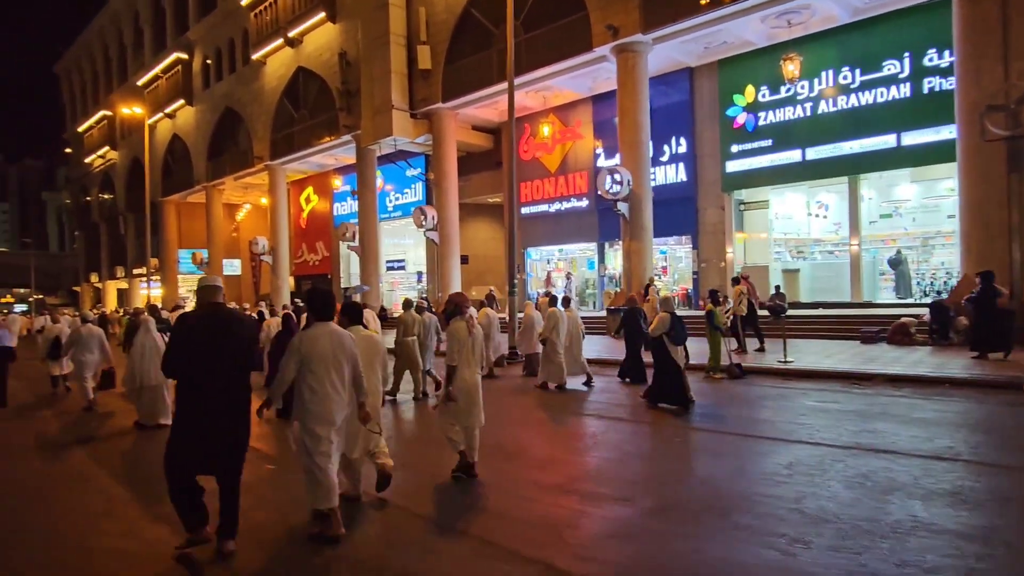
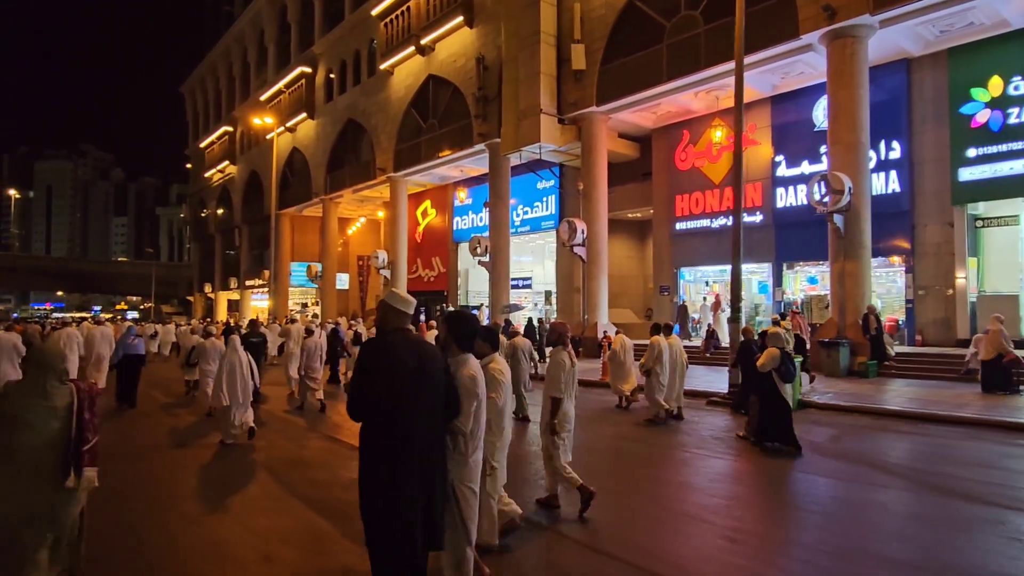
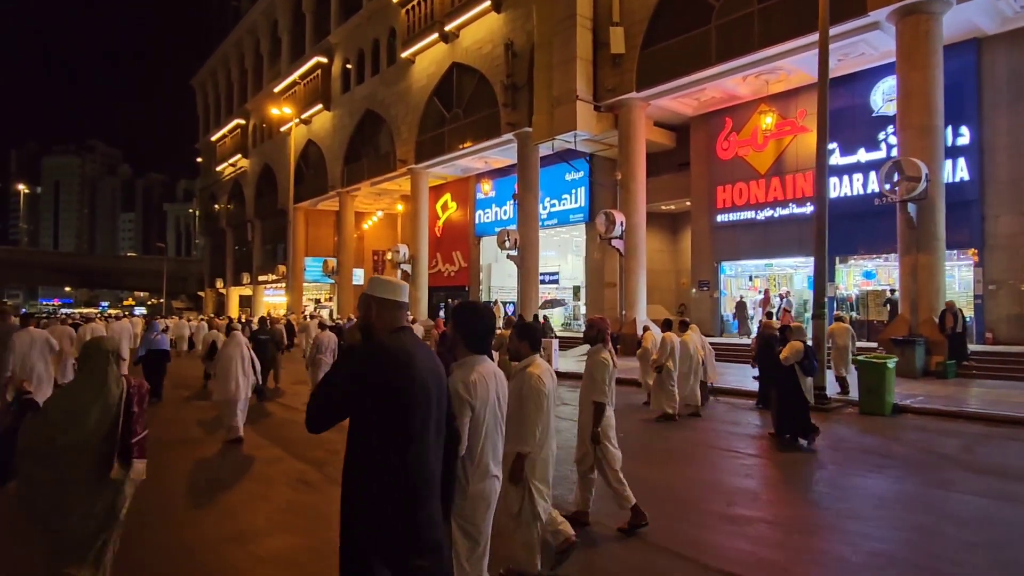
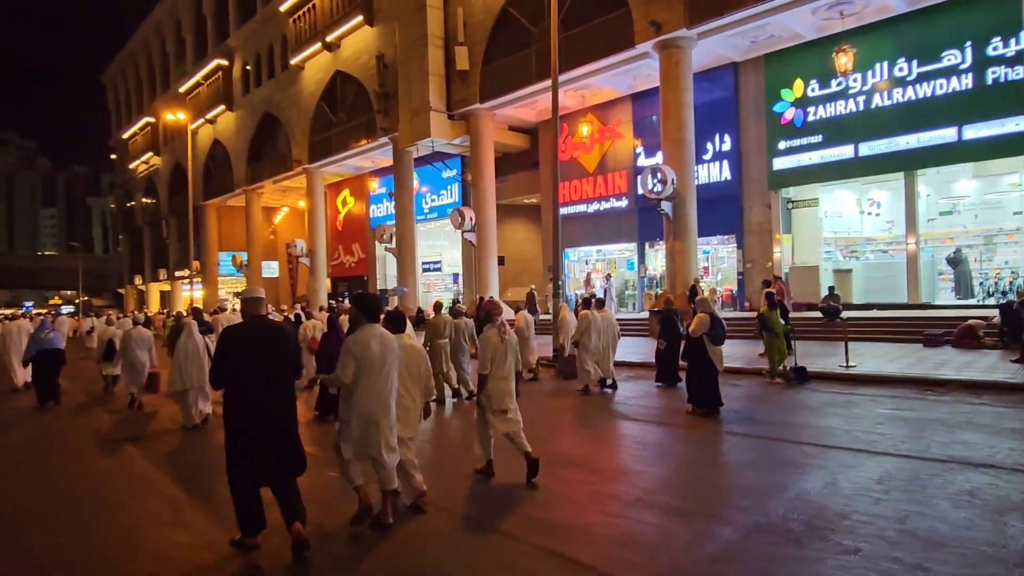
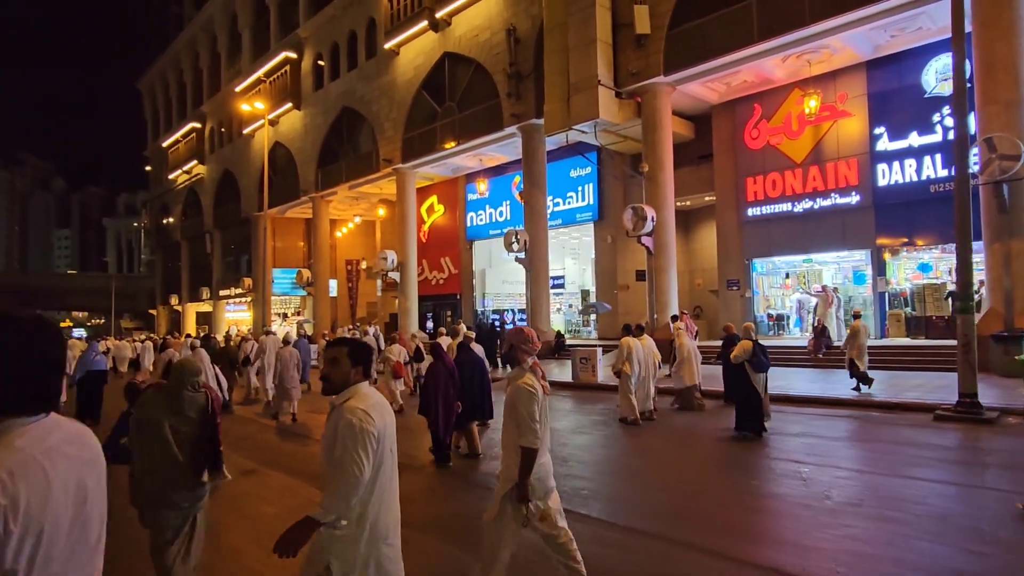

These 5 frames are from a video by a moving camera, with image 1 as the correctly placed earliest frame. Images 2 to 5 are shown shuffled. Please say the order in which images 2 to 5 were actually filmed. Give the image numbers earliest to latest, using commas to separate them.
4, 2, 3, 5
